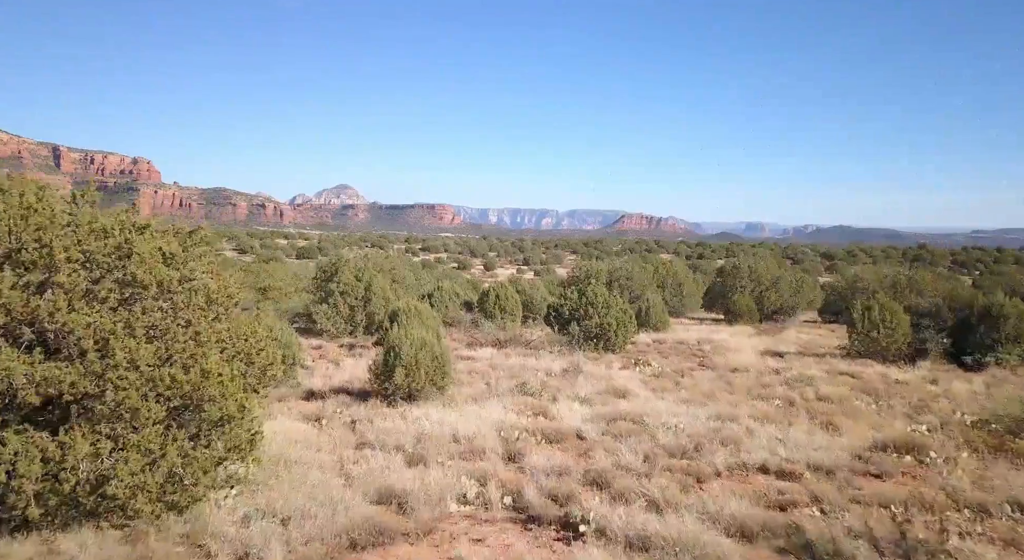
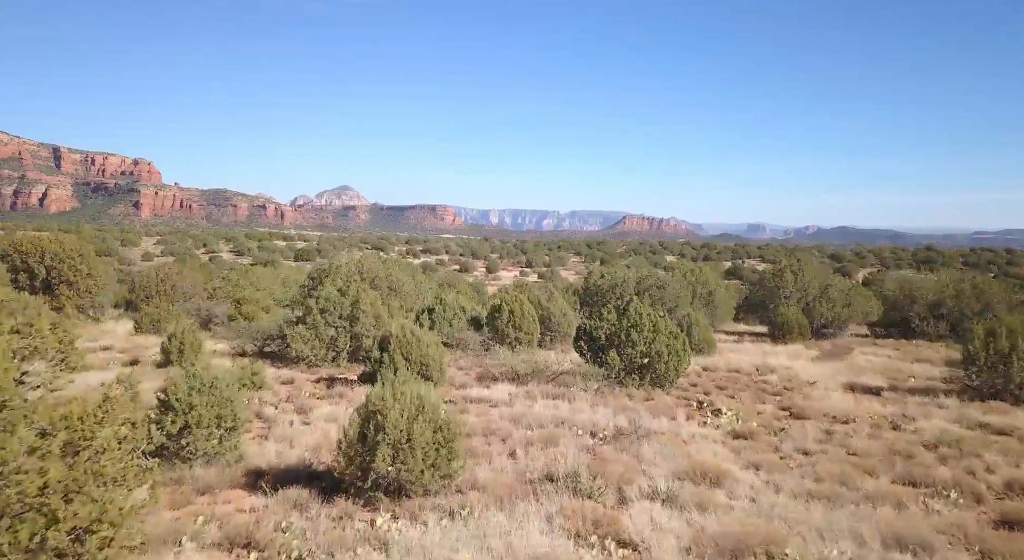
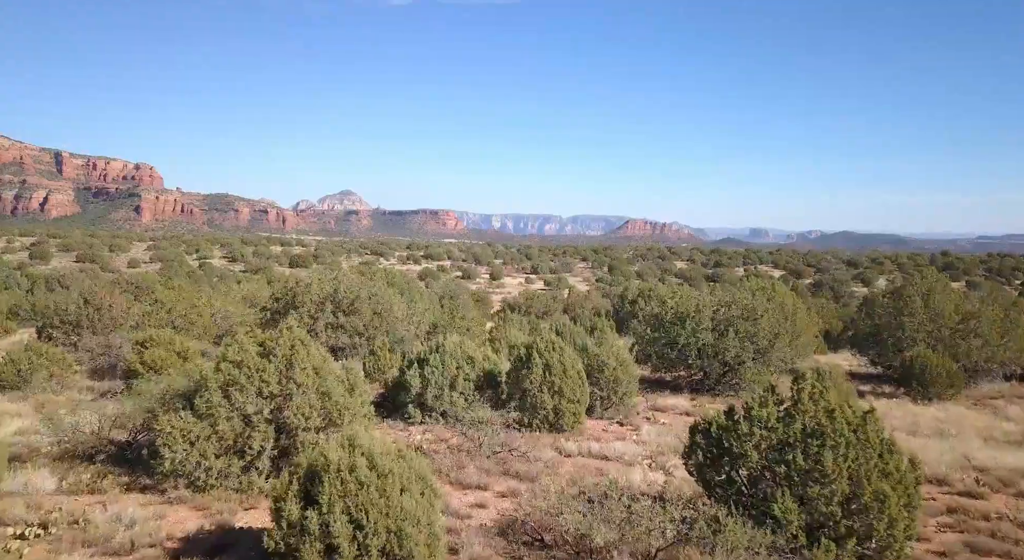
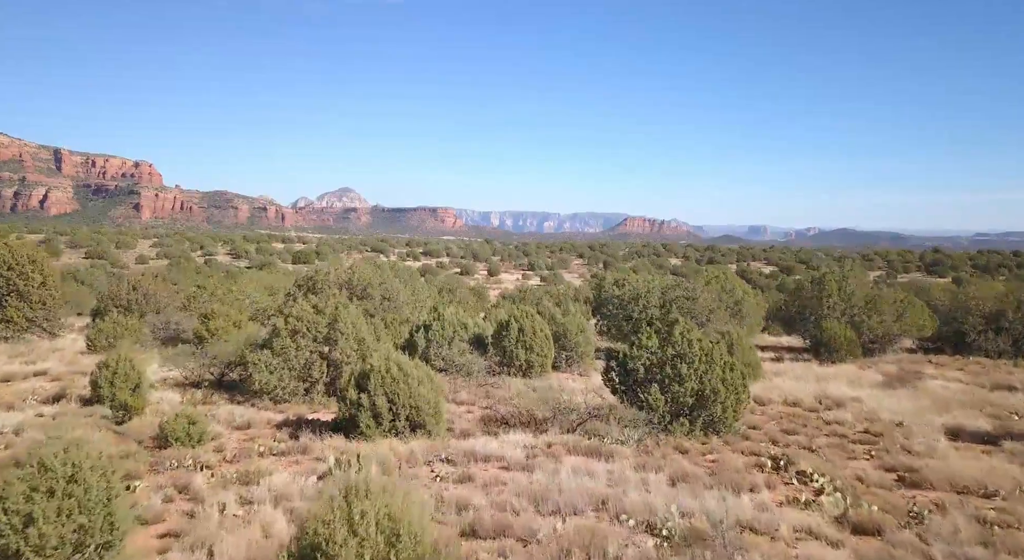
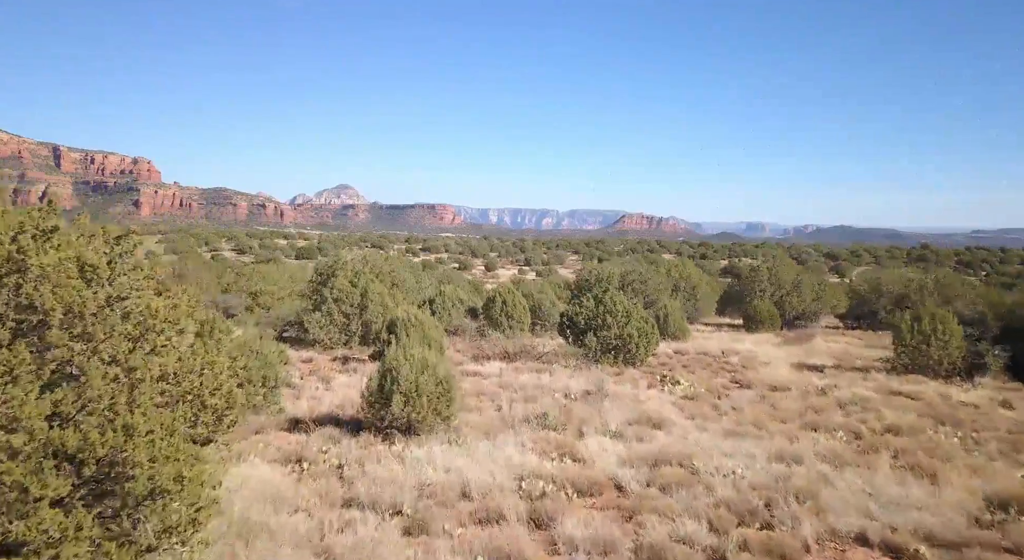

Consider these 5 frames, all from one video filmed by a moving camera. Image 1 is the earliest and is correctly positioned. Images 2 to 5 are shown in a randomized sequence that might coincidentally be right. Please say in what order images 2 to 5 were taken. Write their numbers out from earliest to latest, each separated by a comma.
5, 2, 4, 3
